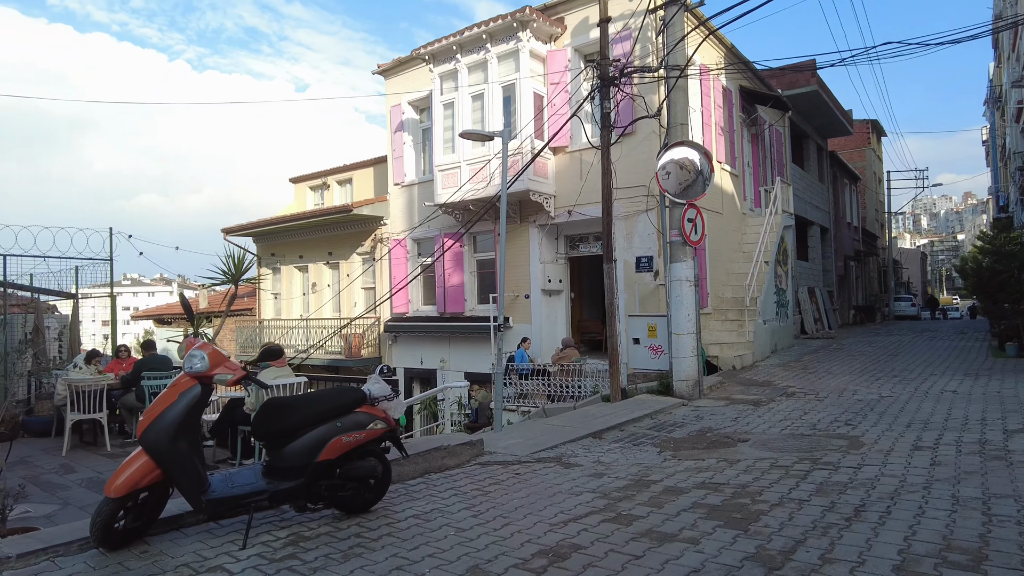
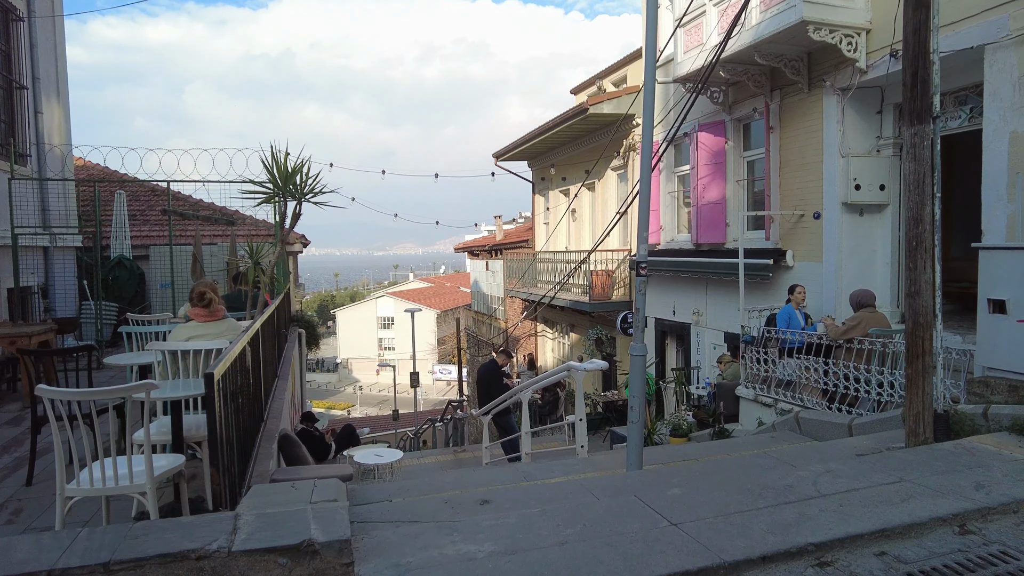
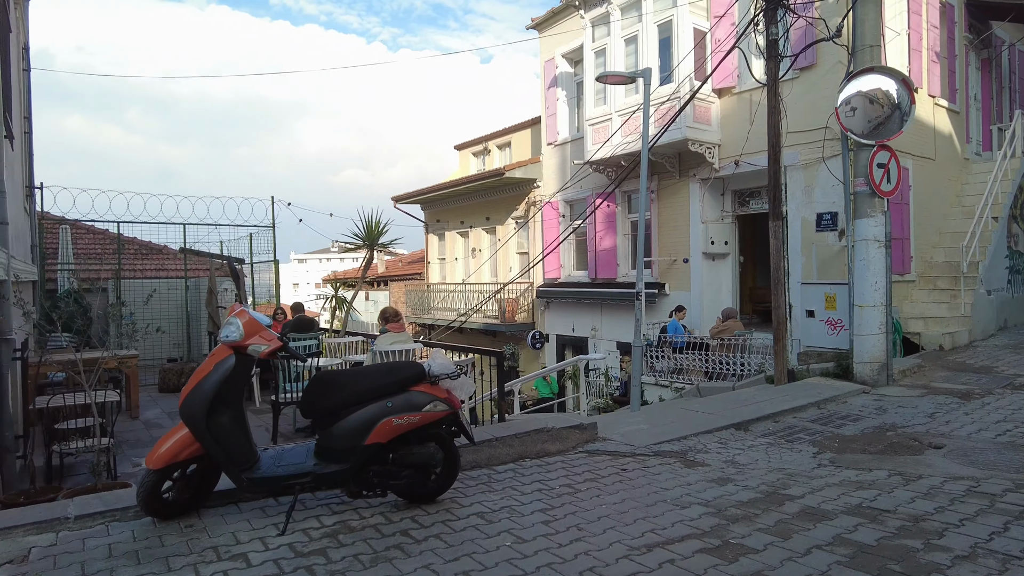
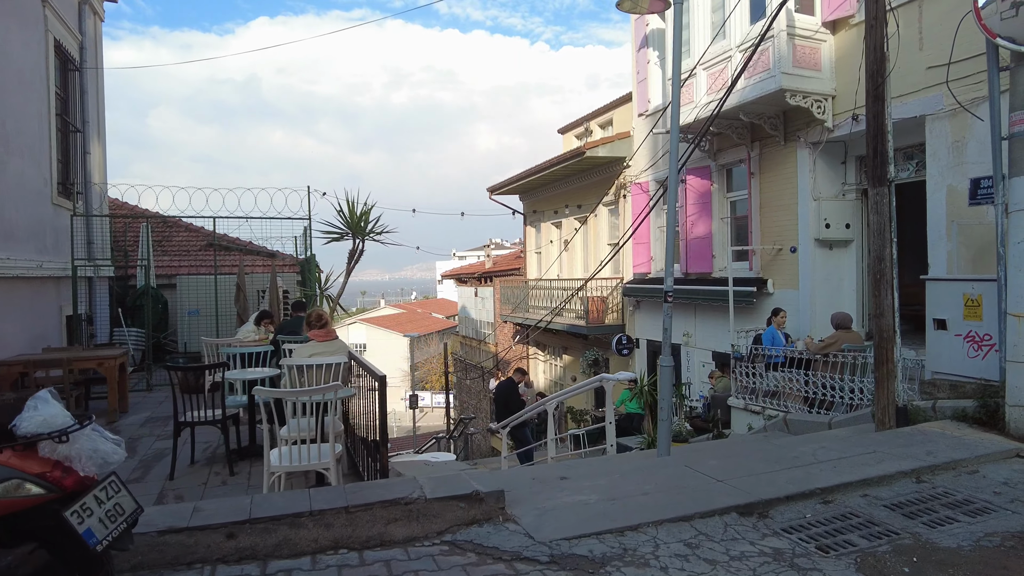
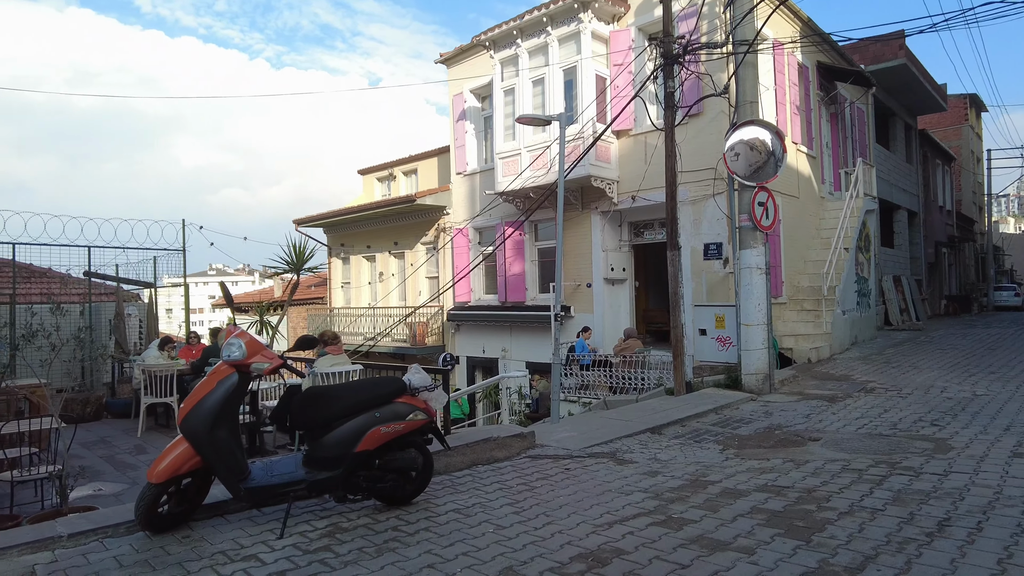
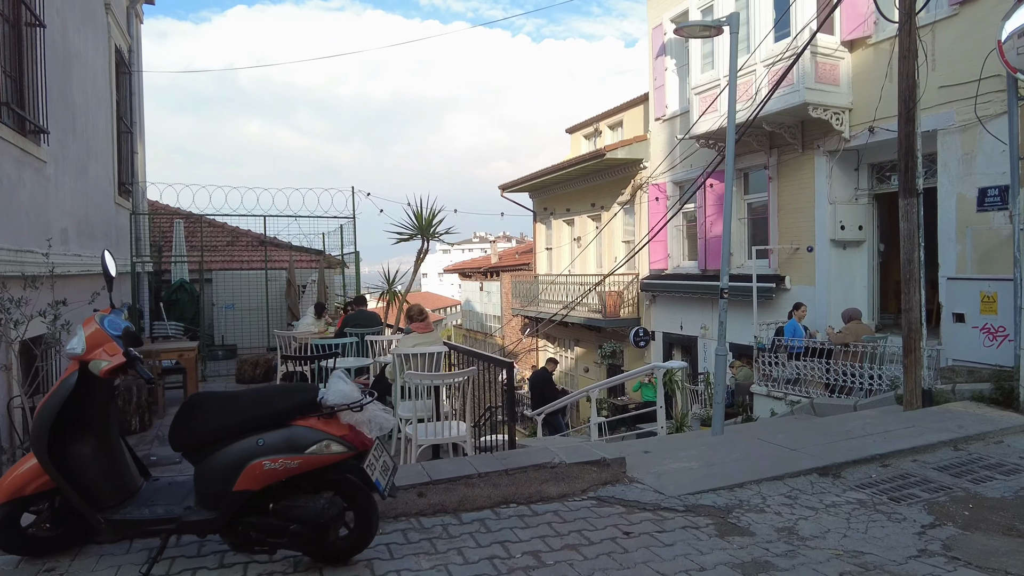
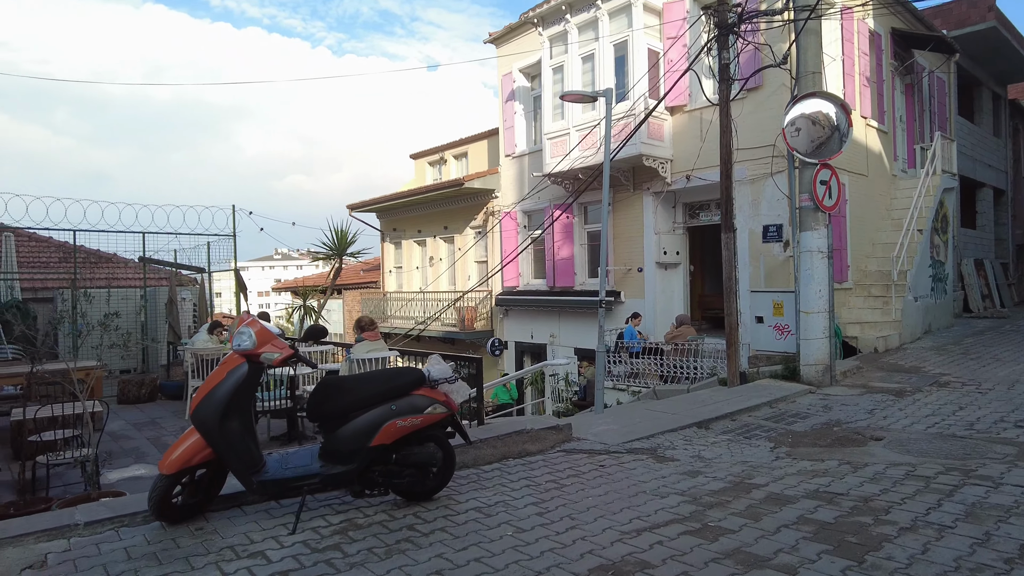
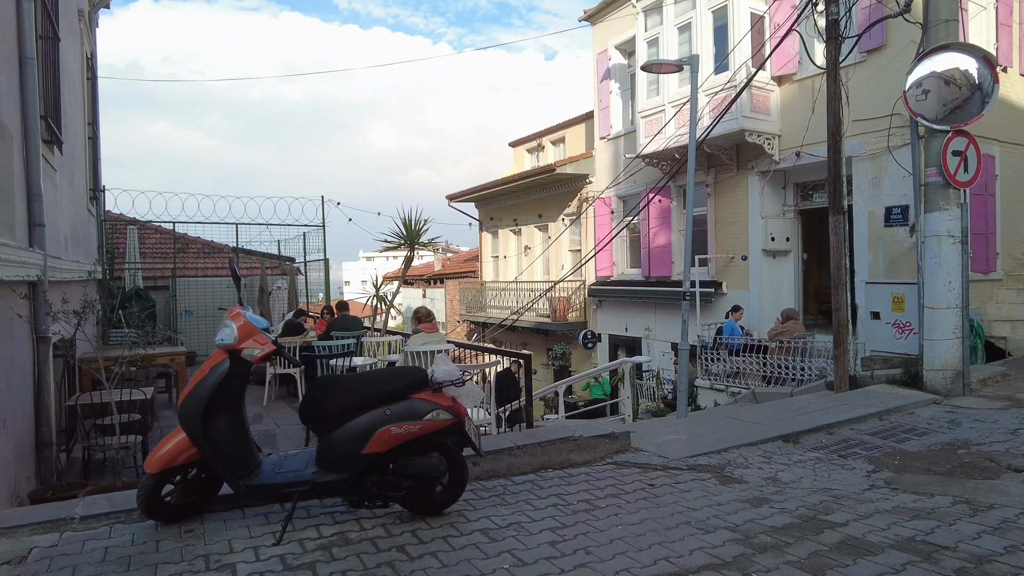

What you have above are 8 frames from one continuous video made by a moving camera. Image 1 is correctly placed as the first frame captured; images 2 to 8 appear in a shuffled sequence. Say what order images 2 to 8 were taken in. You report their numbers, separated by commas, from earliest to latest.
5, 7, 3, 8, 6, 4, 2
